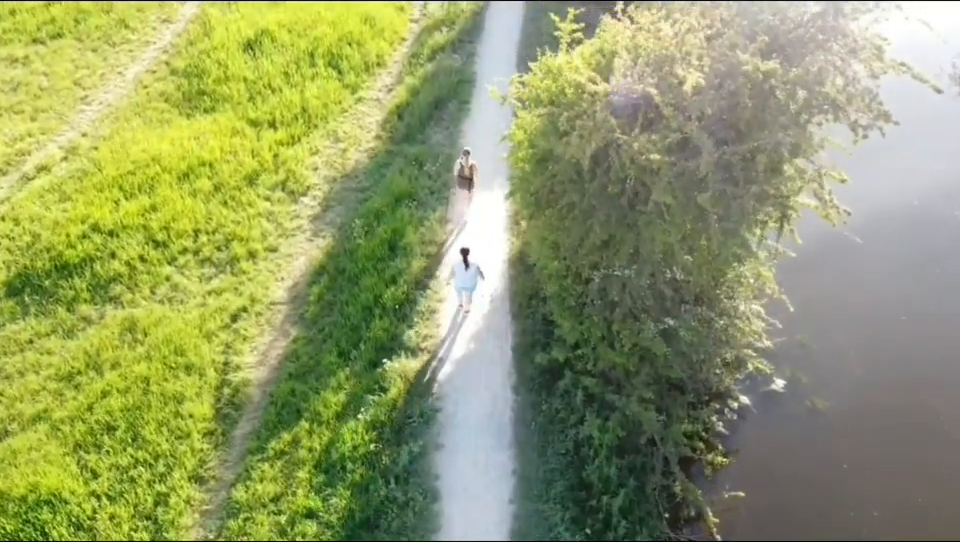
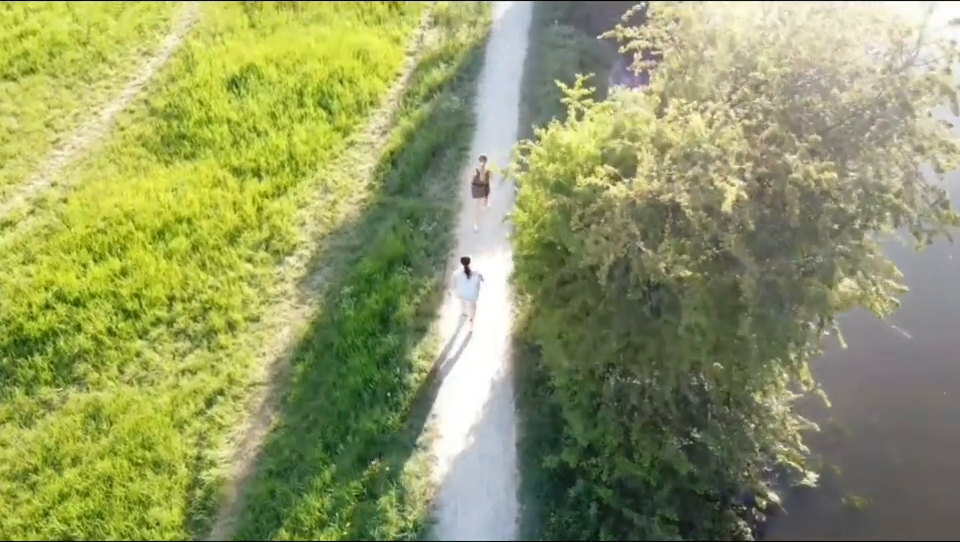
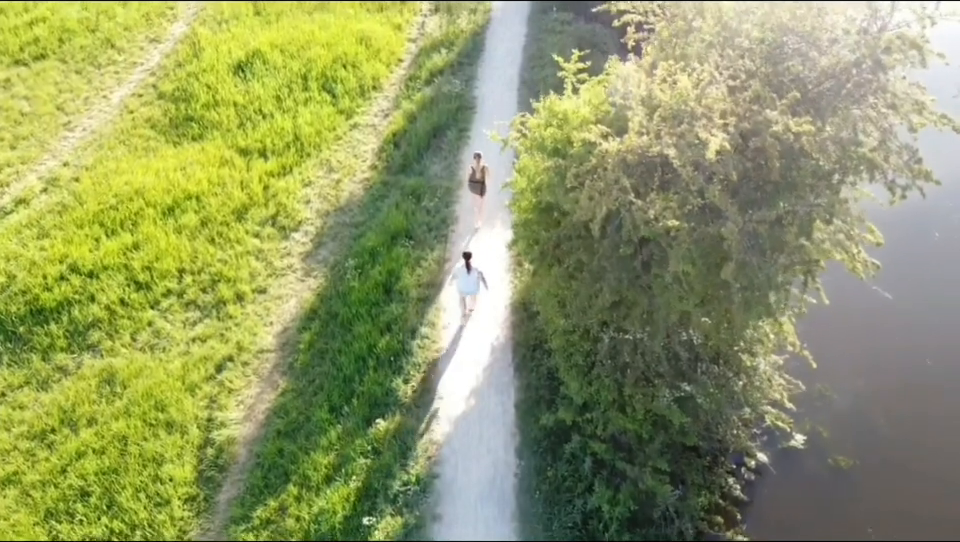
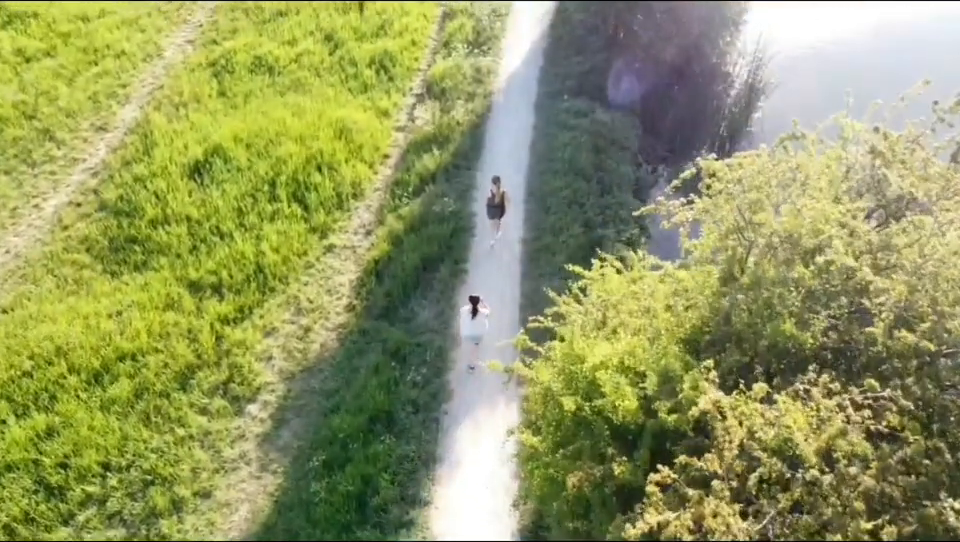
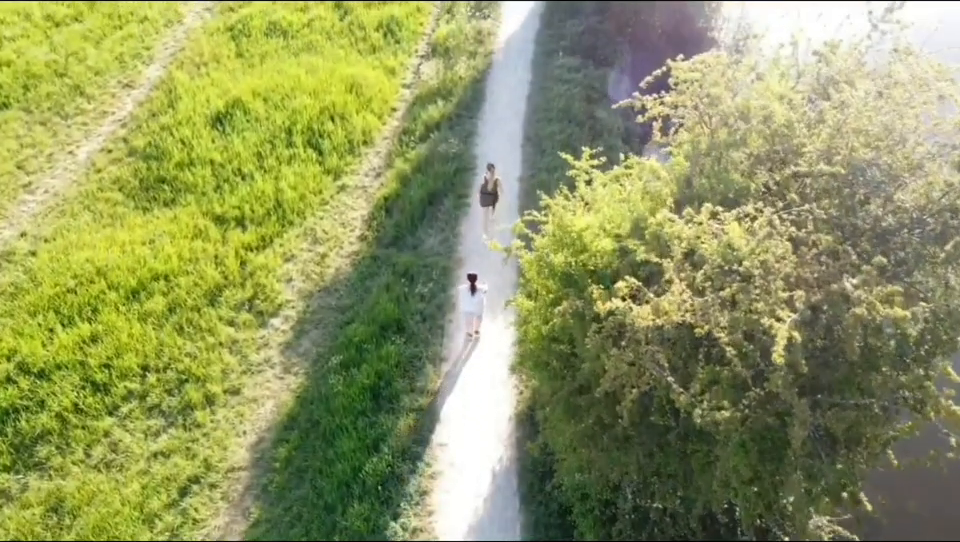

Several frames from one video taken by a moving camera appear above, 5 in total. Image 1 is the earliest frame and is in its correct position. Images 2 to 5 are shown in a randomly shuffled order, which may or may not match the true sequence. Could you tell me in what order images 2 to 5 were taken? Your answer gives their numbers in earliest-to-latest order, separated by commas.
3, 2, 5, 4
